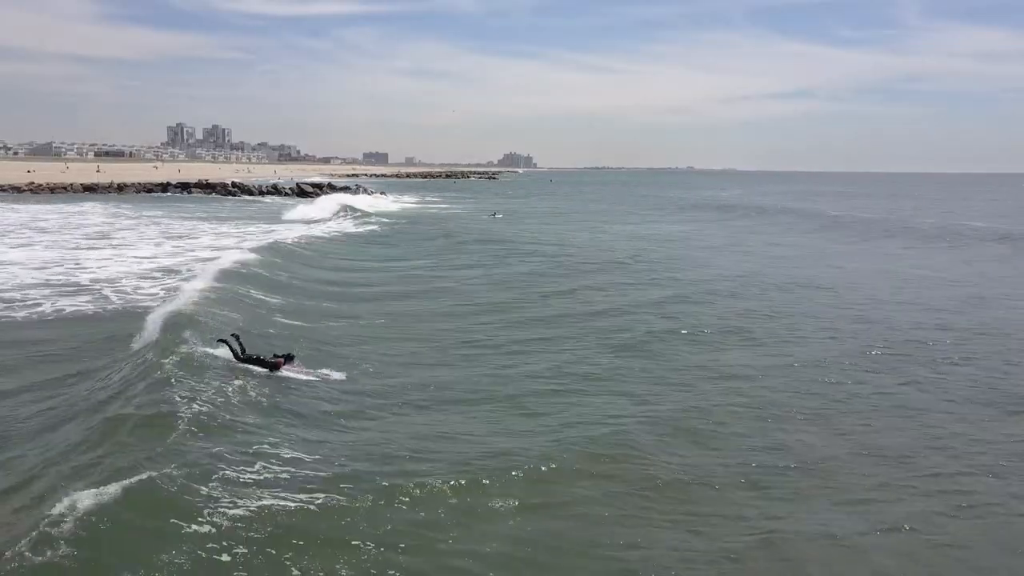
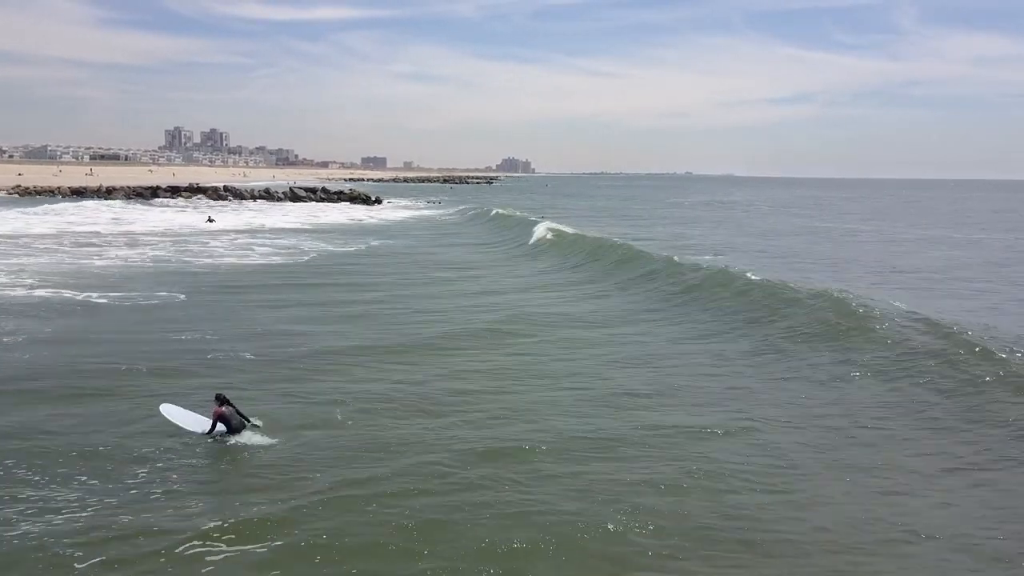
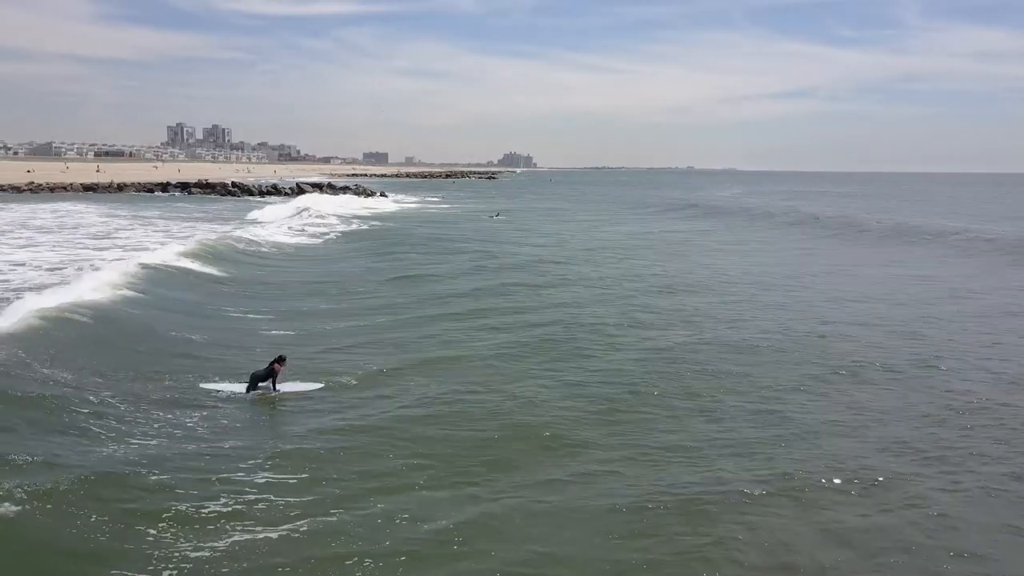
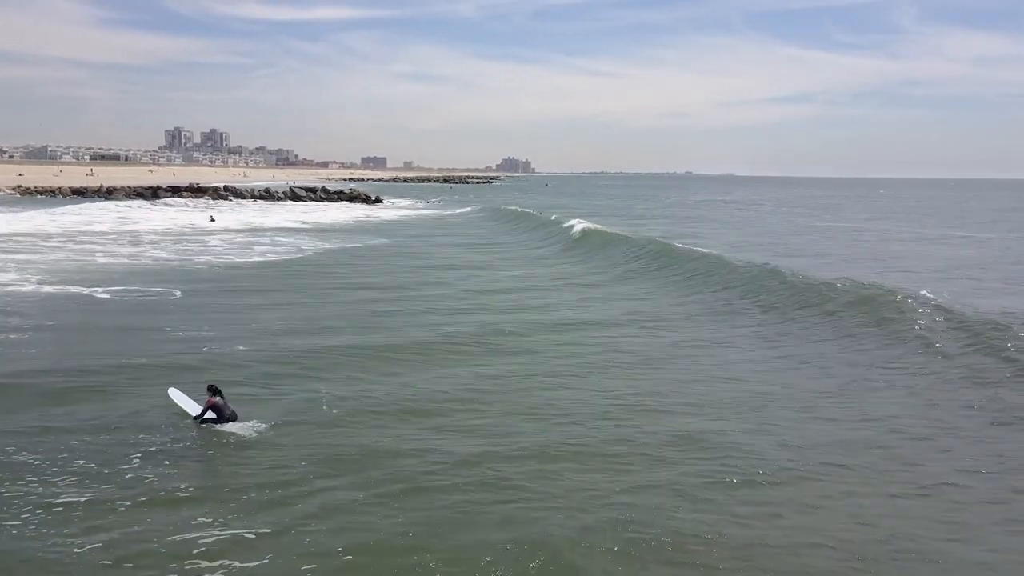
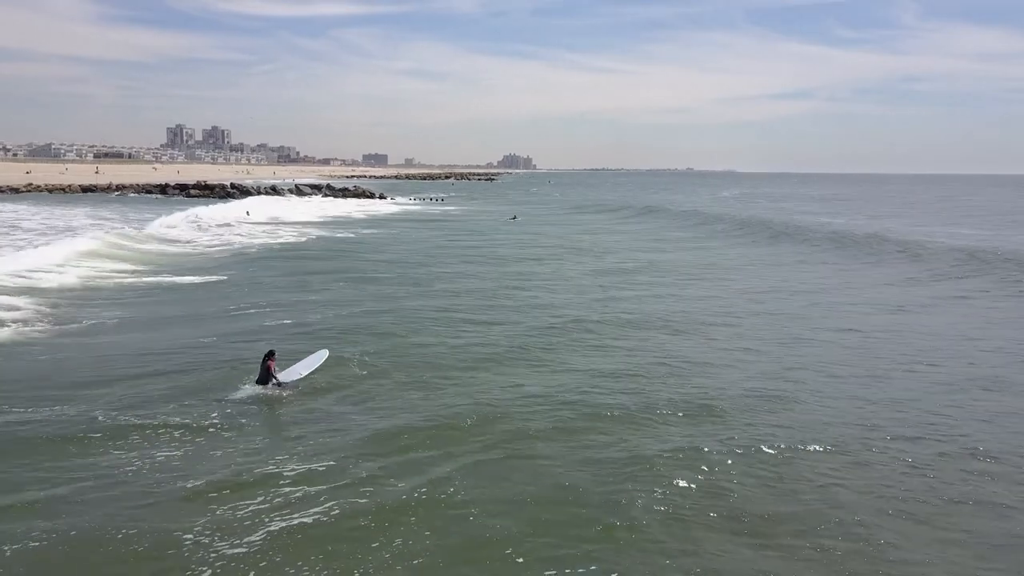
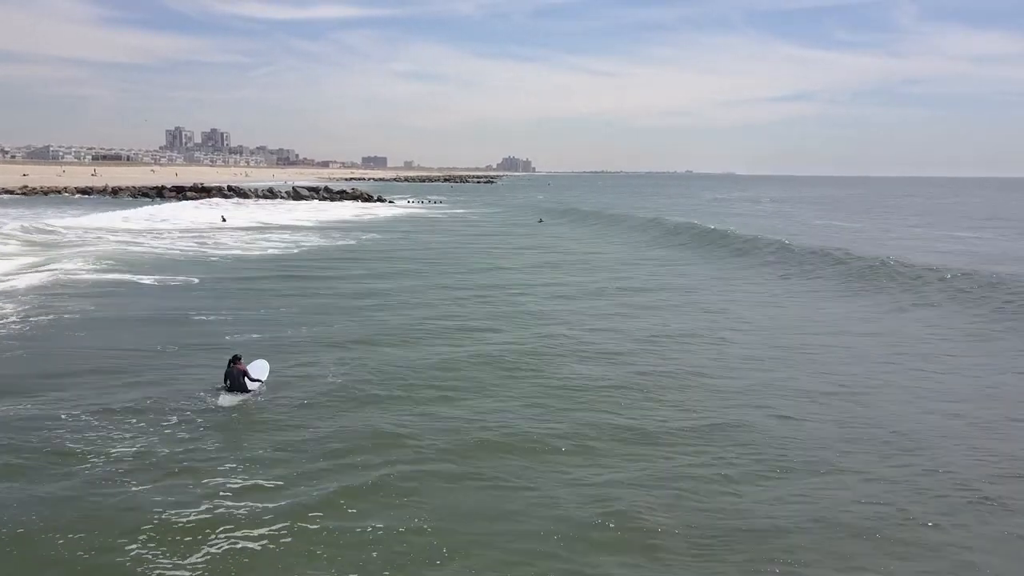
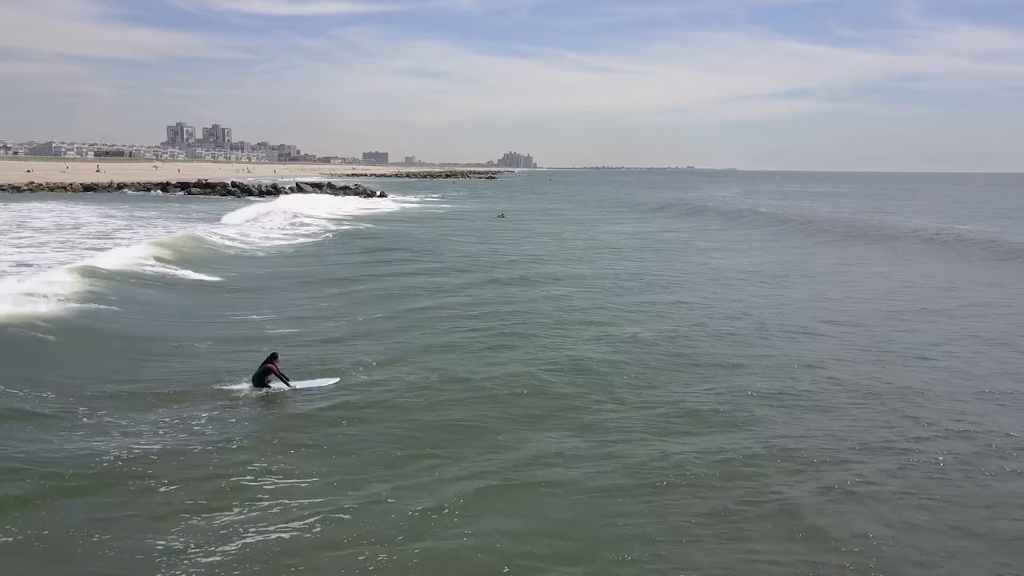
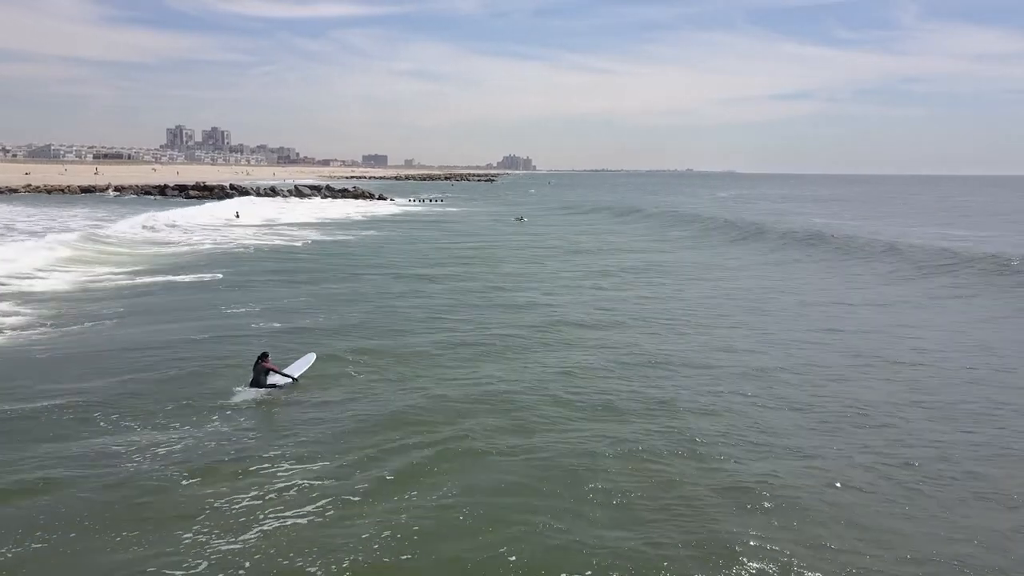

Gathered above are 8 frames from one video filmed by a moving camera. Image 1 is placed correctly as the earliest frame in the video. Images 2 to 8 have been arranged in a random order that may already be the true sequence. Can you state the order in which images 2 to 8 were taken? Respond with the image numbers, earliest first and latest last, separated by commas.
3, 7, 5, 8, 6, 4, 2
